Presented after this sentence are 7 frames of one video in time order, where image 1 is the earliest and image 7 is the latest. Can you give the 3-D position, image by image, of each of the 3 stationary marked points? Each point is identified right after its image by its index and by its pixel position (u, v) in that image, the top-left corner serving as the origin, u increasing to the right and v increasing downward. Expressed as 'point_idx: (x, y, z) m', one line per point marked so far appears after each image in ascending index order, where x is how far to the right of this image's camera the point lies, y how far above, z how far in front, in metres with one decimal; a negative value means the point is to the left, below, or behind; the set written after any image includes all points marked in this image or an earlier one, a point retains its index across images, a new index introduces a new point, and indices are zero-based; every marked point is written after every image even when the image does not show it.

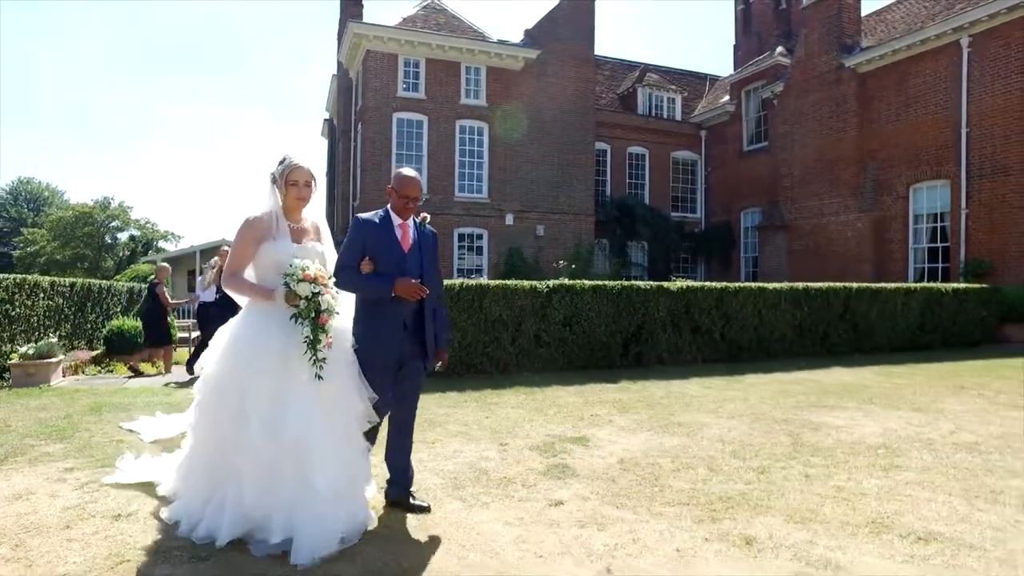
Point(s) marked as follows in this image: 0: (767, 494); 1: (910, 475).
0: (+1.7, -1.3, +4.3) m
1: (+2.9, -1.4, +4.8) m
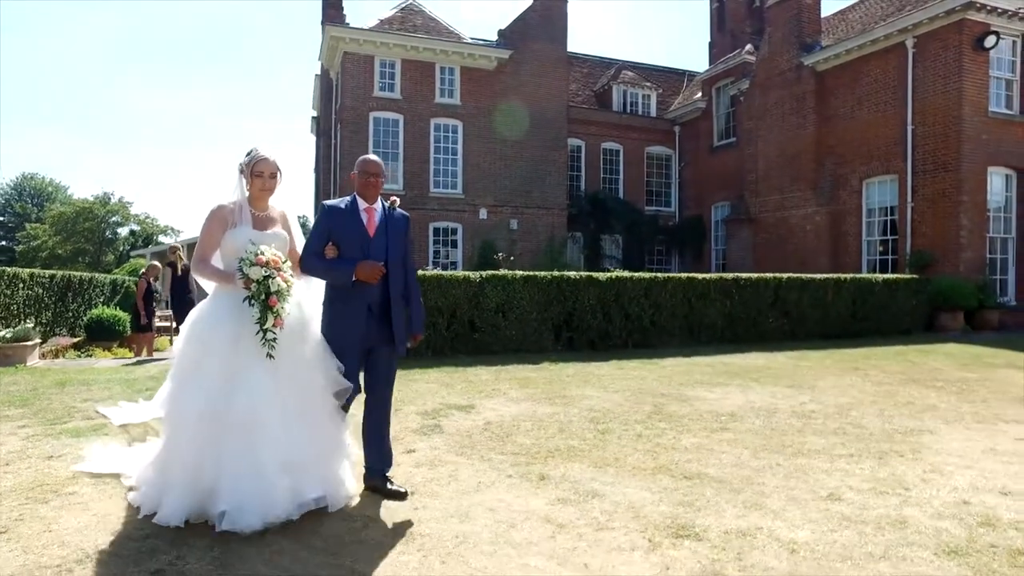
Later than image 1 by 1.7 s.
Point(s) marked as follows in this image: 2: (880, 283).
0: (+0.6, -1.3, +5.2) m
1: (+1.9, -1.3, +5.7) m
2: (+8.2, +0.1, +14.5) m
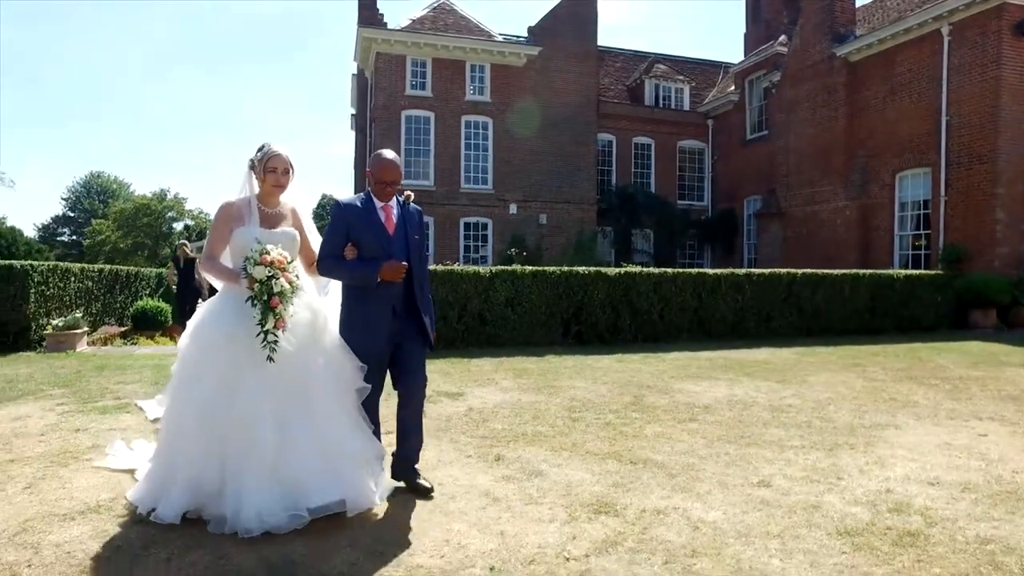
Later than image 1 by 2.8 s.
0: (+0.4, -1.2, +5.6) m
1: (+1.7, -1.2, +6.1) m
2: (+8.6, +0.2, +14.3) m
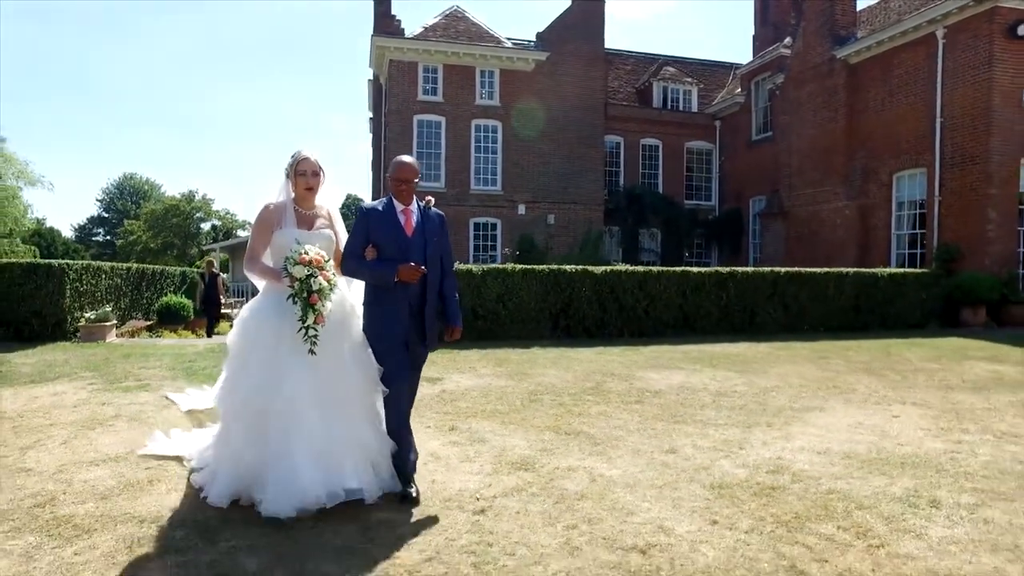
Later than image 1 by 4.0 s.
0: (0.0, -1.2, +6.4) m
1: (+1.3, -1.2, +6.8) m
2: (+8.6, +0.2, +14.8) m
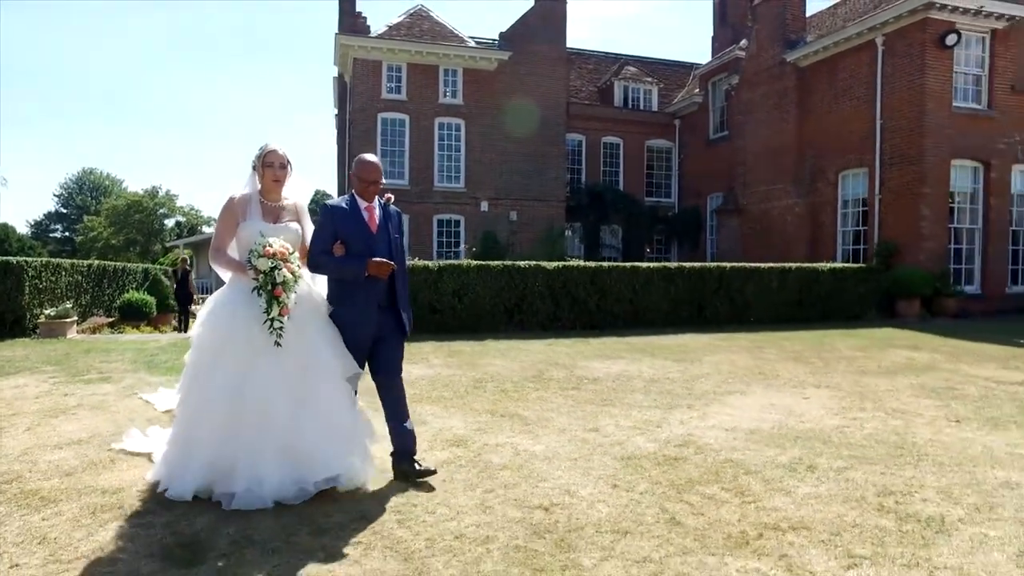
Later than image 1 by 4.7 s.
0: (-0.6, -1.2, +6.9) m
1: (+0.7, -1.1, +7.4) m
2: (+7.6, +0.4, +15.6) m
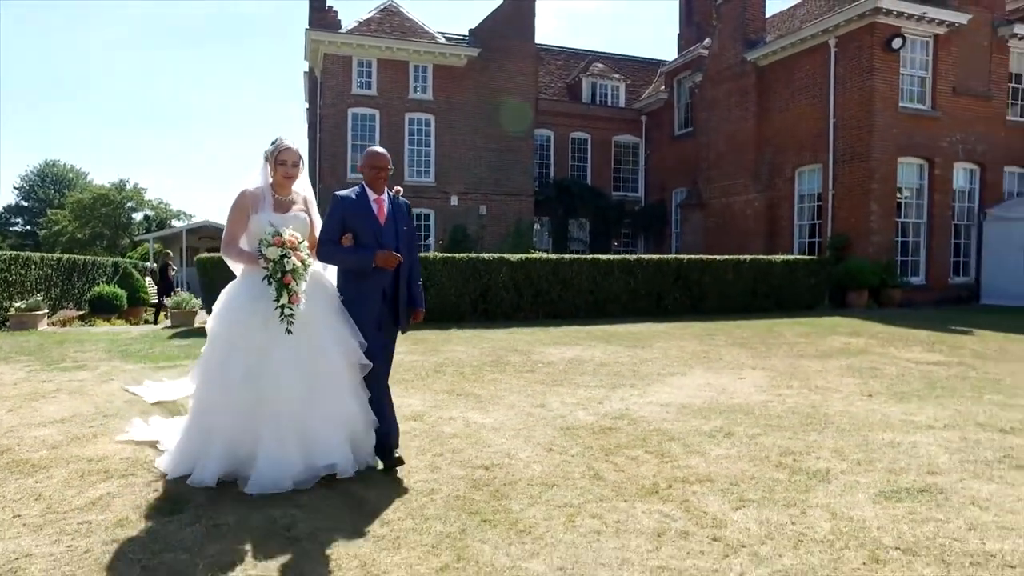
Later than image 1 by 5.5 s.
0: (-1.1, -1.0, +7.4) m
1: (+0.2, -1.0, +7.9) m
2: (+6.8, +0.6, +16.4) m
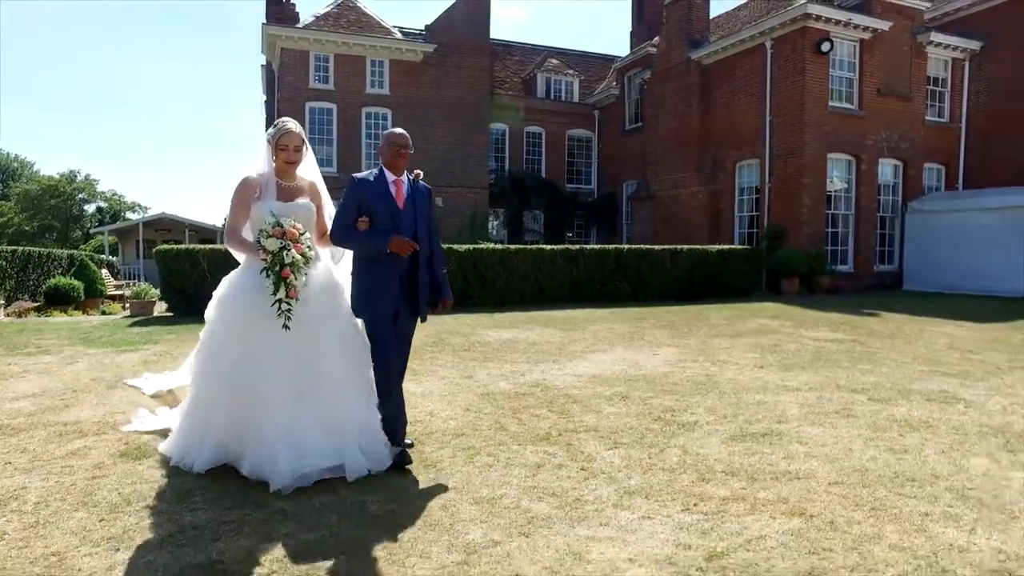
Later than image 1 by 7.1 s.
0: (-1.9, -0.9, +8.1) m
1: (-0.6, -0.8, +8.7) m
2: (+5.5, +0.9, +17.5) m
